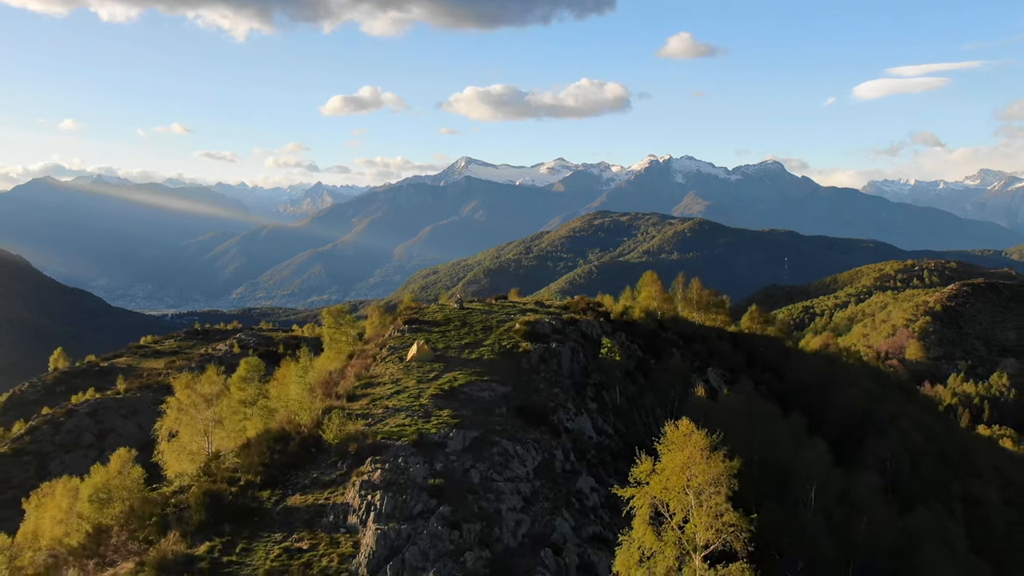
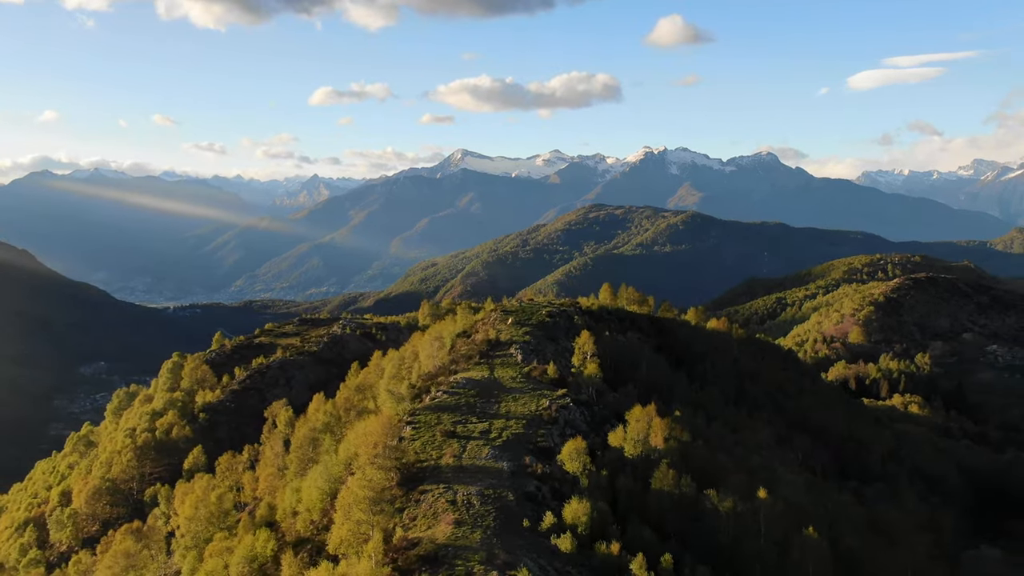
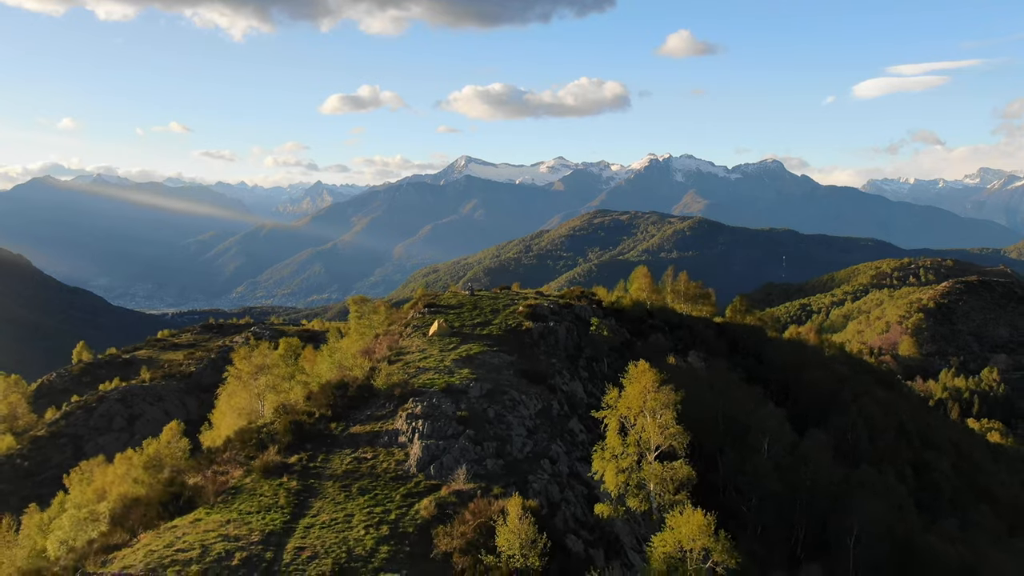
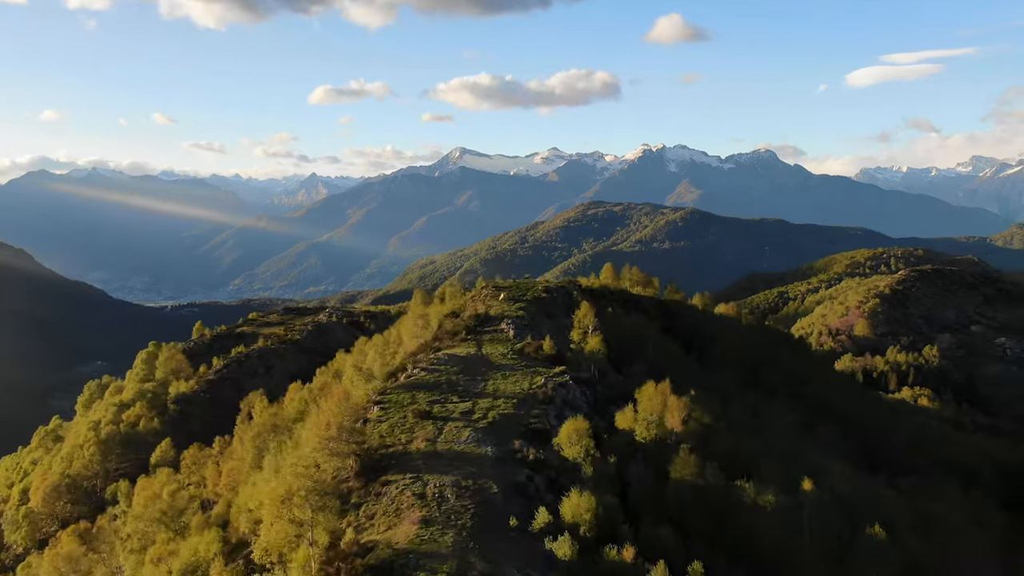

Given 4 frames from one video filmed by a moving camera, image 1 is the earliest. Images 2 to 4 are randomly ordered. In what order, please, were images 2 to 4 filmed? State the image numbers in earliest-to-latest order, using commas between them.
3, 4, 2
